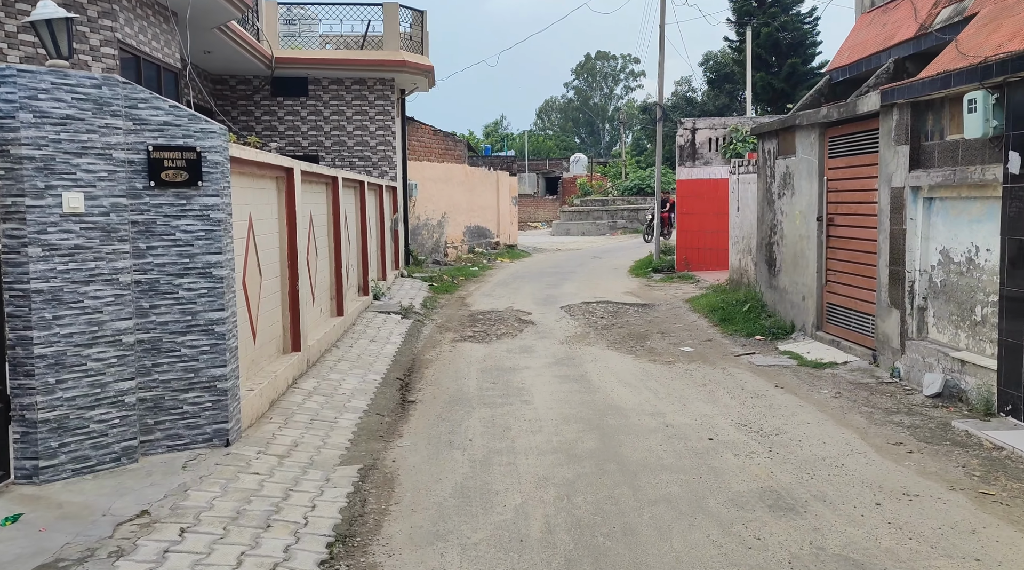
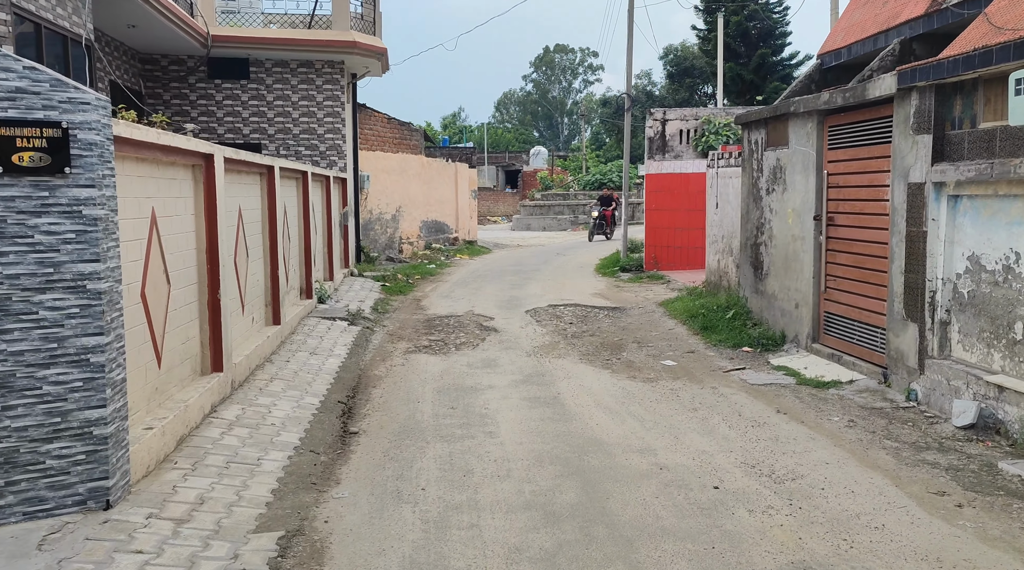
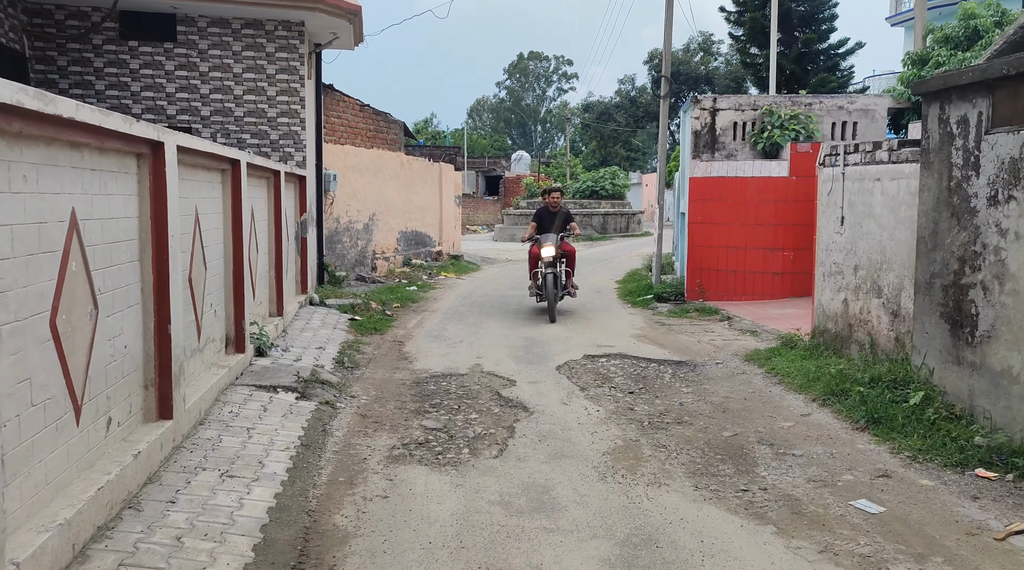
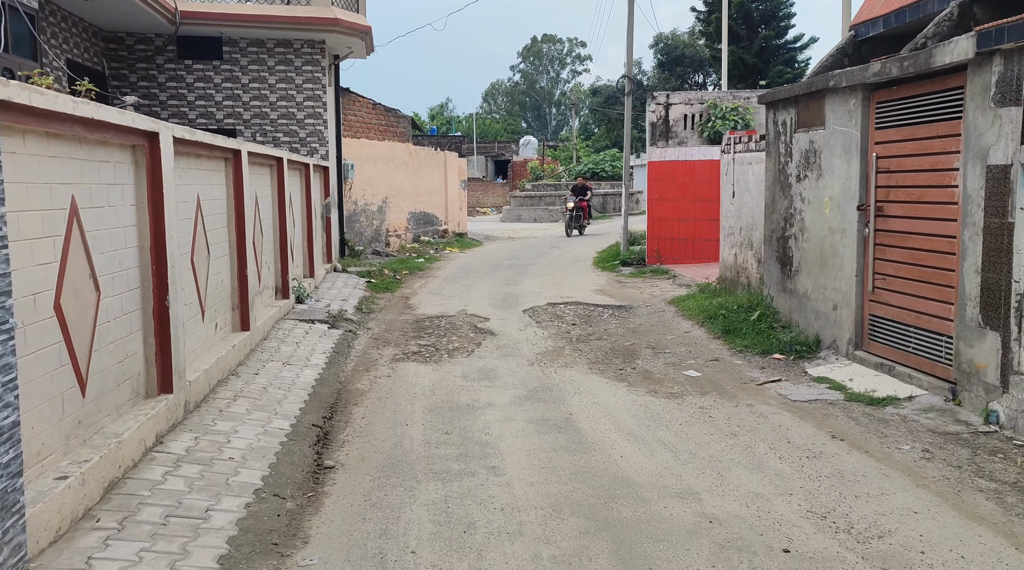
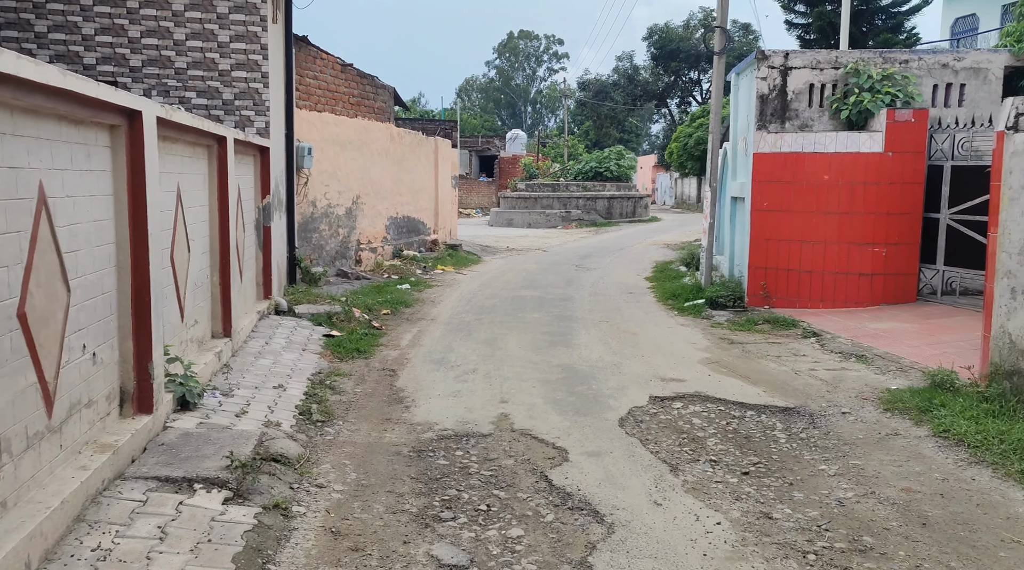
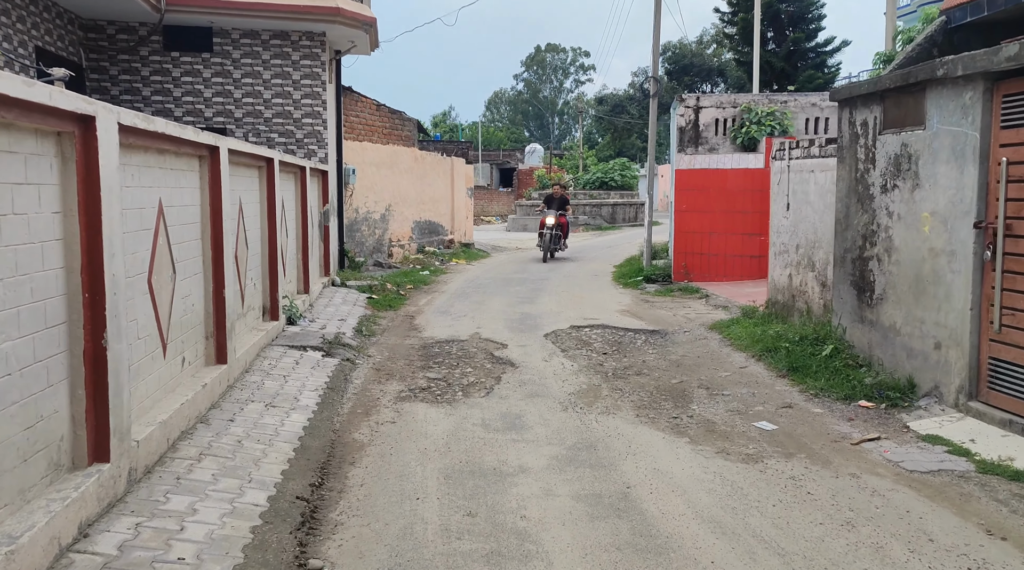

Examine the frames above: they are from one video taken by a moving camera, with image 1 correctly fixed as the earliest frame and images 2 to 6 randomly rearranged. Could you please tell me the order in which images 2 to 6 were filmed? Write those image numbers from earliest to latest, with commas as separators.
2, 4, 6, 3, 5
